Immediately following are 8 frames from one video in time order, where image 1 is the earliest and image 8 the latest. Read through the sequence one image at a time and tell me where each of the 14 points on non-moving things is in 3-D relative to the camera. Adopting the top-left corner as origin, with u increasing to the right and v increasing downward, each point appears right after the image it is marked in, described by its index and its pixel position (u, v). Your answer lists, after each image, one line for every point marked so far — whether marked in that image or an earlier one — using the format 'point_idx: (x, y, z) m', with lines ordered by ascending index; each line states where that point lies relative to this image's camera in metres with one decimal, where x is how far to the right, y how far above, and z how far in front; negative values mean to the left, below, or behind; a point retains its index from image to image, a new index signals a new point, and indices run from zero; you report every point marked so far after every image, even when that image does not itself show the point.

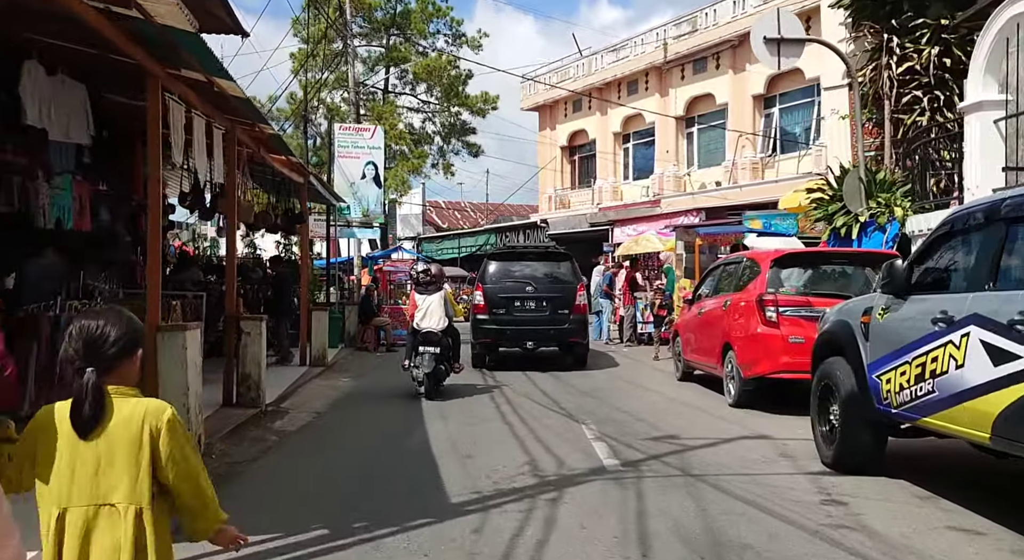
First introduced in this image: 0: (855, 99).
0: (+4.8, +2.5, +11.3) m
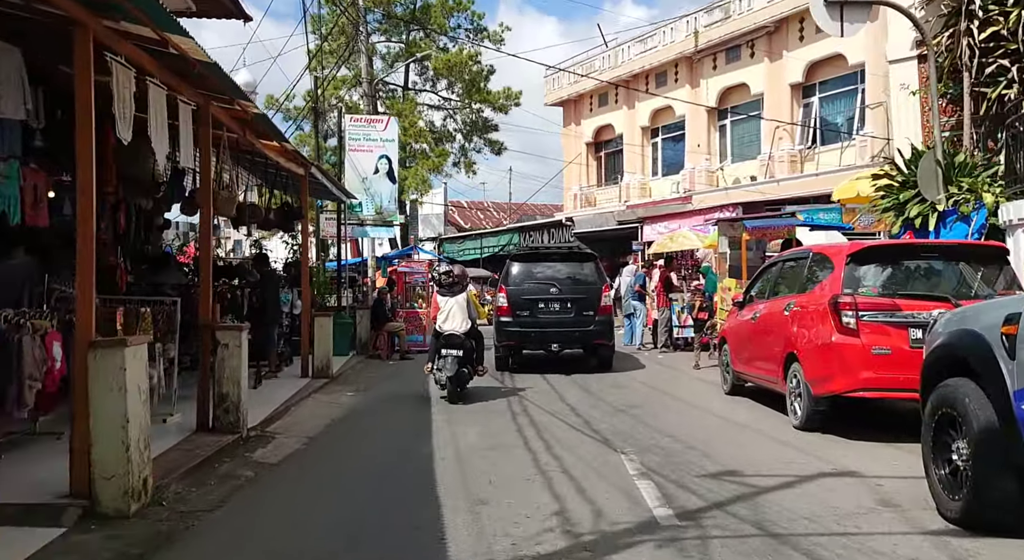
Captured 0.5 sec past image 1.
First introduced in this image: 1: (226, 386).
0: (+5.1, +2.5, +9.9) m
1: (-2.4, -0.9, +7.0) m
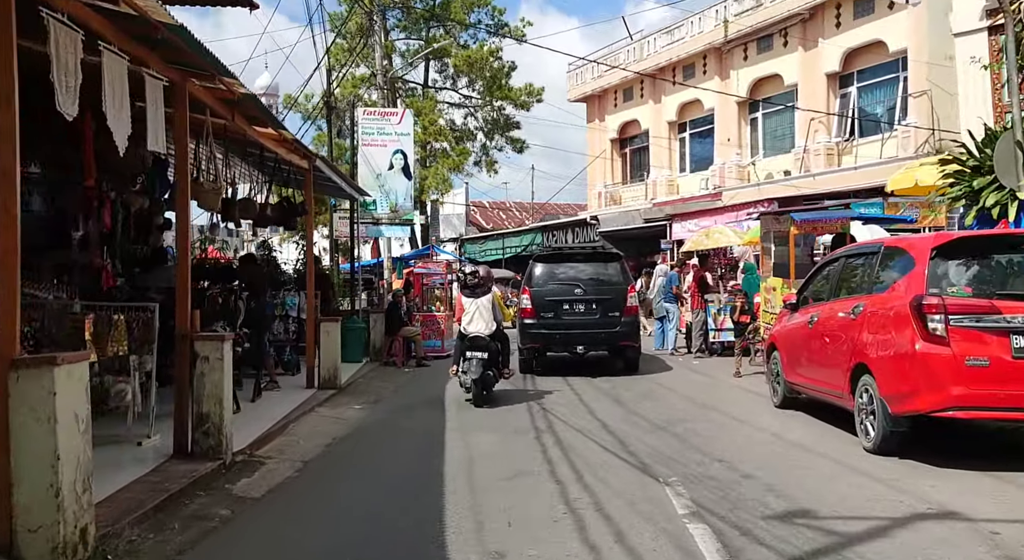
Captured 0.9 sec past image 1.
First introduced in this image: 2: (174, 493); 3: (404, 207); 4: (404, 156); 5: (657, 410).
0: (+5.3, +2.6, +8.8) m
1: (-2.3, -0.9, +6.1) m
2: (-2.2, -1.4, +5.2) m
3: (-2.2, +1.5, +16.7) m
4: (-2.2, +2.5, +16.3) m
5: (+1.6, -1.4, +8.9) m
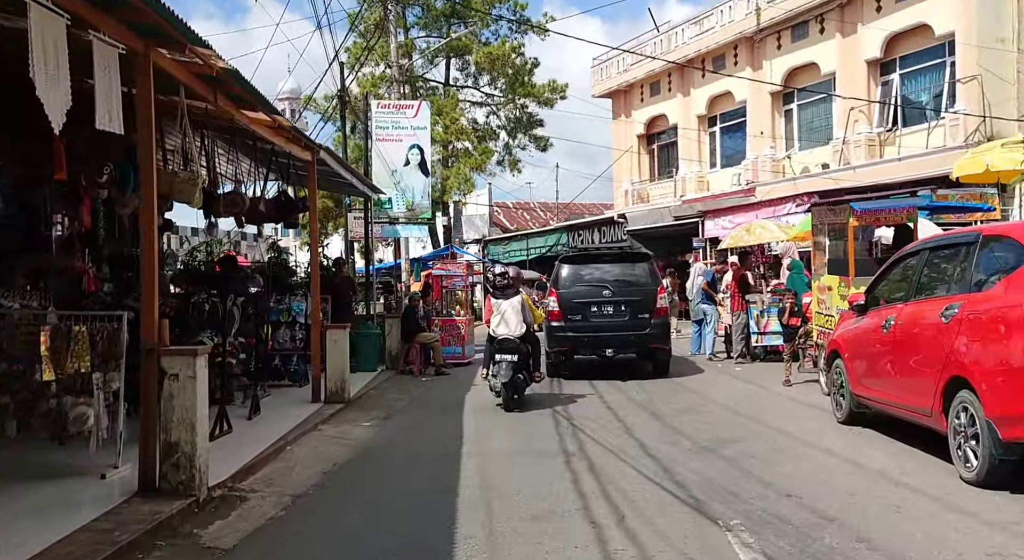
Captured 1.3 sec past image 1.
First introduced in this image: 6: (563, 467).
0: (+5.5, +2.6, +7.6) m
1: (-2.1, -1.0, +5.1) m
2: (-2.0, -1.4, +4.3) m
3: (-1.8, +1.4, +15.8) m
4: (-1.7, +2.4, +15.4) m
5: (+1.8, -1.4, +7.8) m
6: (+0.4, -1.5, +6.4) m
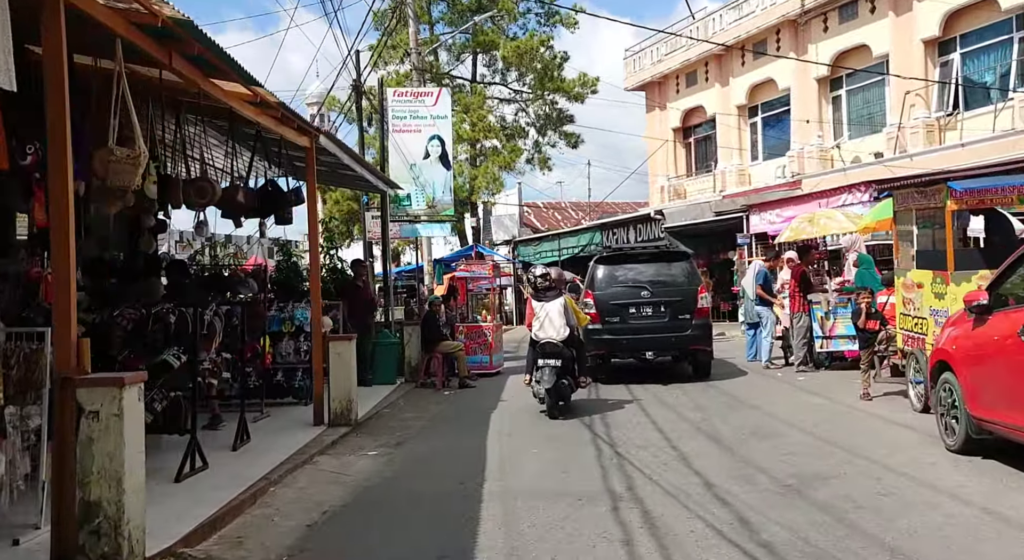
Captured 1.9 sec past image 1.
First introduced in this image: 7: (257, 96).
0: (+5.7, +2.7, +6.1) m
1: (-2.0, -1.0, +3.9) m
2: (-1.9, -1.4, +3.0) m
3: (-1.2, +1.4, +14.5) m
4: (-1.2, +2.4, +14.1) m
5: (+2.1, -1.4, +6.4) m
6: (+0.6, -1.5, +5.1) m
7: (-2.0, +1.5, +6.5) m
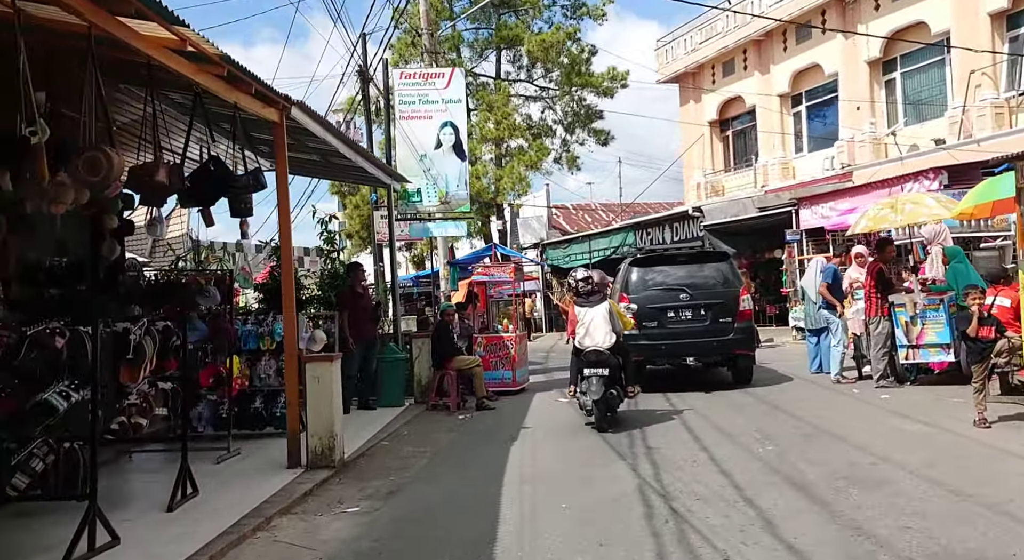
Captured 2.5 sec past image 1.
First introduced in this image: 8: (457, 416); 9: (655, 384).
0: (+5.7, +2.8, +4.2) m
1: (-1.9, -1.0, +2.3) m
2: (-1.9, -1.4, +1.4) m
3: (-0.8, +1.3, +12.9) m
4: (-0.9, +2.3, +12.5) m
5: (+2.2, -1.4, +4.6) m
6: (+0.7, -1.5, +3.4) m
7: (-1.9, +1.4, +4.9) m
8: (-0.7, -1.7, +10.0) m
9: (+3.0, -2.3, +16.2) m
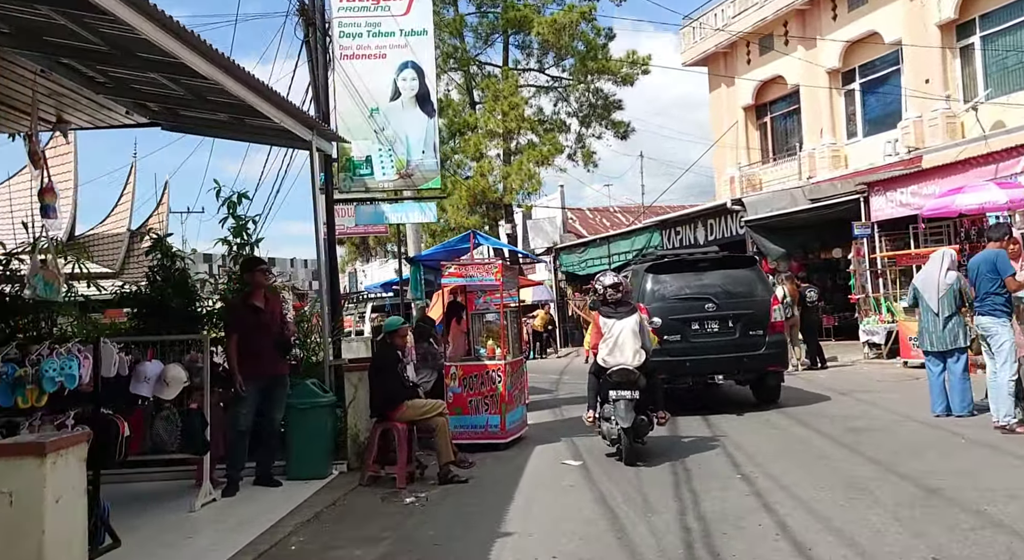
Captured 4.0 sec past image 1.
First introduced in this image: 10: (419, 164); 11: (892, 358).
0: (+5.4, +2.9, +0.4) m
1: (-2.3, -0.9, -1.4) m
2: (-2.3, -1.3, -2.3) m
3: (-1.0, +1.3, +9.2) m
4: (-1.0, +2.3, +8.9) m
5: (+1.9, -1.3, +0.9) m
6: (+0.4, -1.4, -0.3) m
7: (-2.2, +1.5, +1.3) m
8: (-0.8, -1.7, +6.4) m
9: (+3.0, -2.3, +12.4) m
10: (-0.9, +1.2, +9.2) m
11: (+7.2, -1.5, +15.4) m
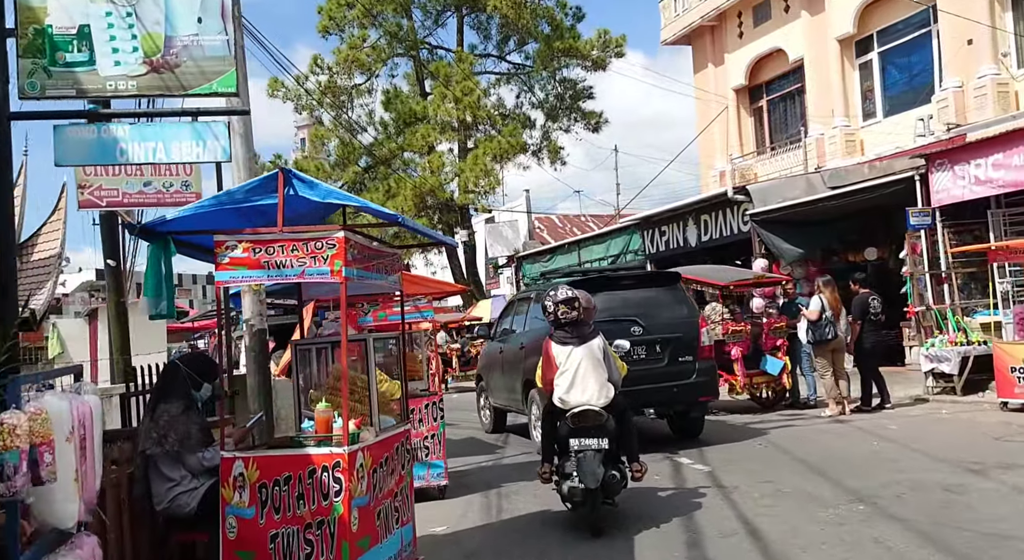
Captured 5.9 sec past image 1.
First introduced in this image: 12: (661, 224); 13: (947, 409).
0: (+5.0, +3.1, -3.8) m
1: (-2.7, -0.7, -6.0) m
2: (-2.6, -1.1, -6.8) m
3: (-1.7, +1.3, +4.7) m
4: (-1.8, +2.3, +4.4) m
5: (+1.5, -1.1, -3.6) m
6: (0.0, -1.2, -4.8) m
7: (-2.7, +1.6, -3.3) m
8: (-1.5, -1.6, +1.8) m
9: (+2.2, -2.4, +8.0) m
10: (-1.7, +1.2, +4.8) m
11: (+6.3, -1.6, +11.2) m
12: (+3.6, +1.3, +19.4) m
13: (+5.5, -1.6, +10.2) m
